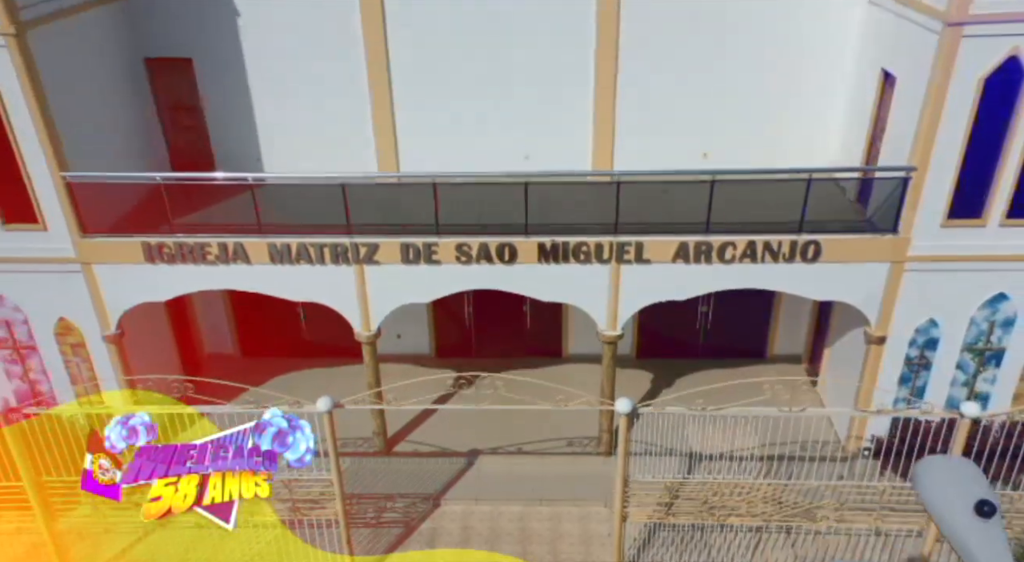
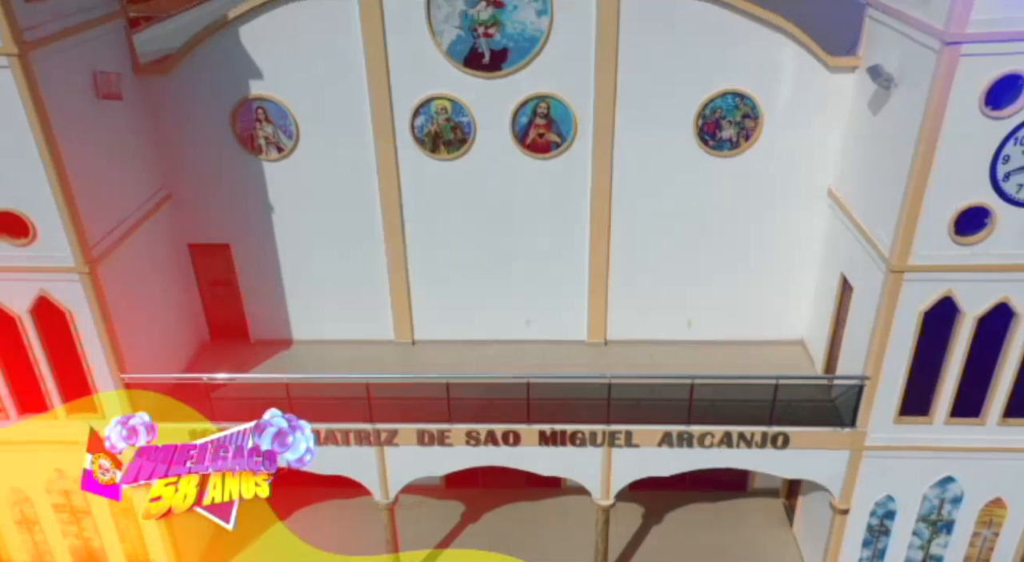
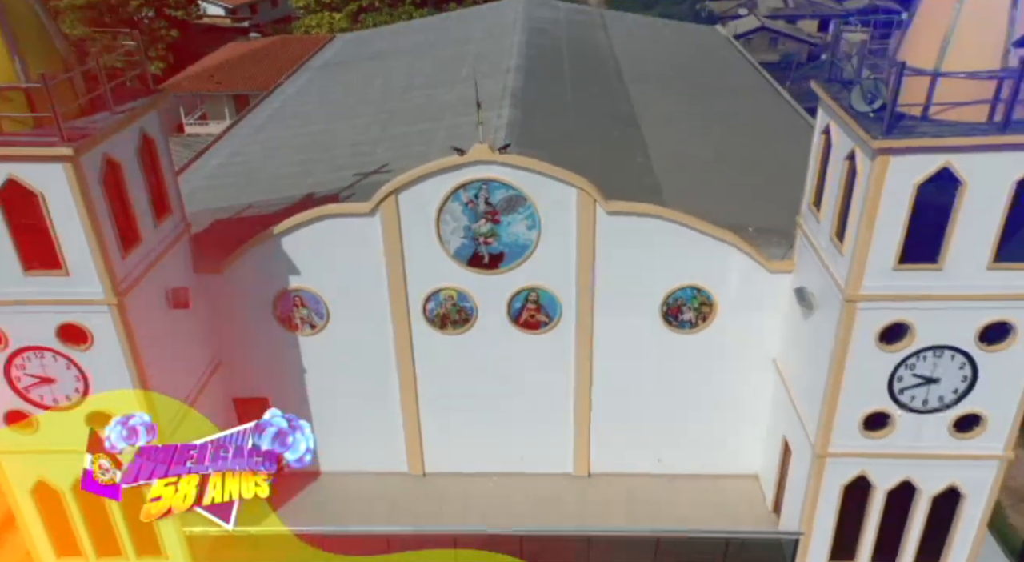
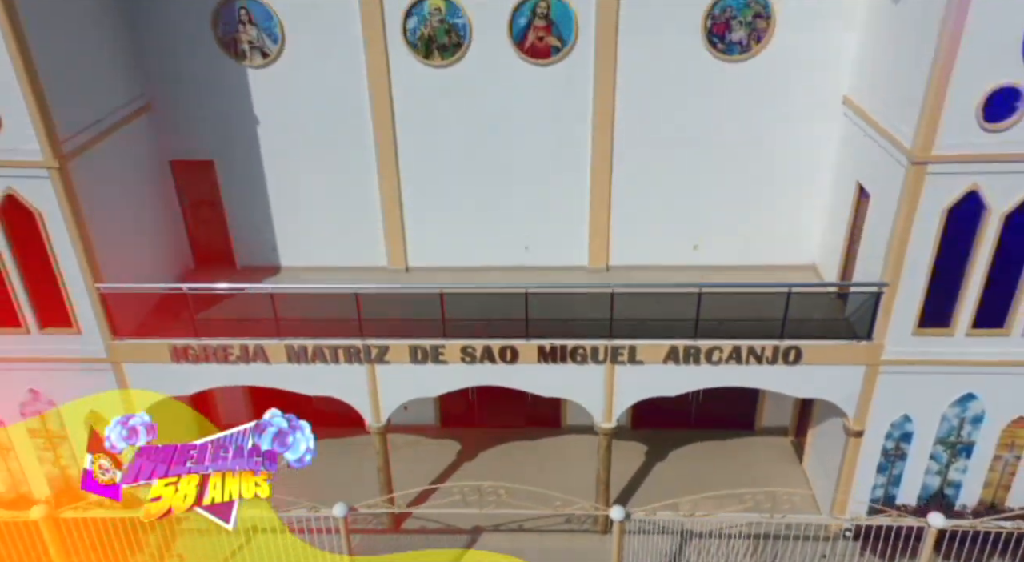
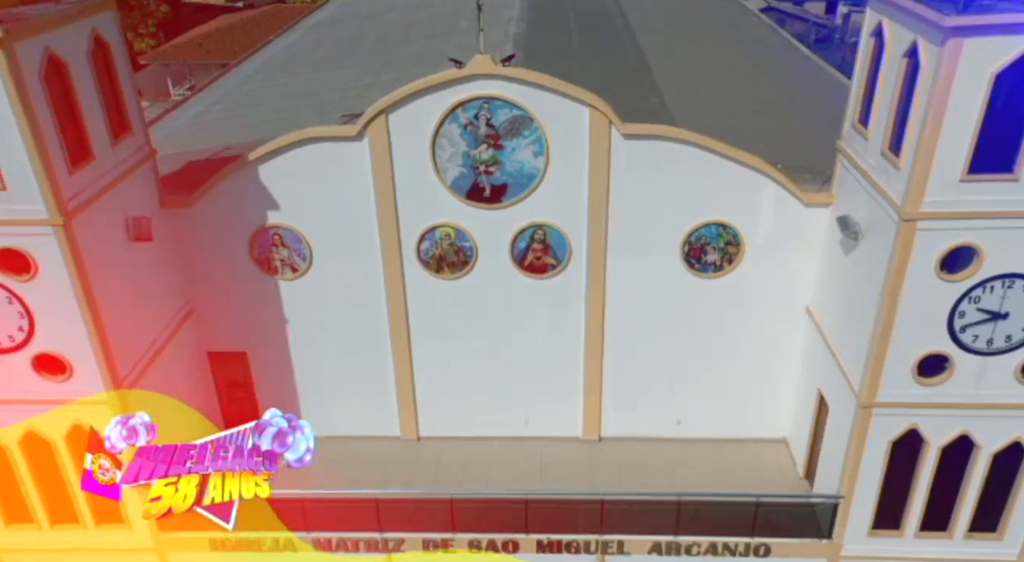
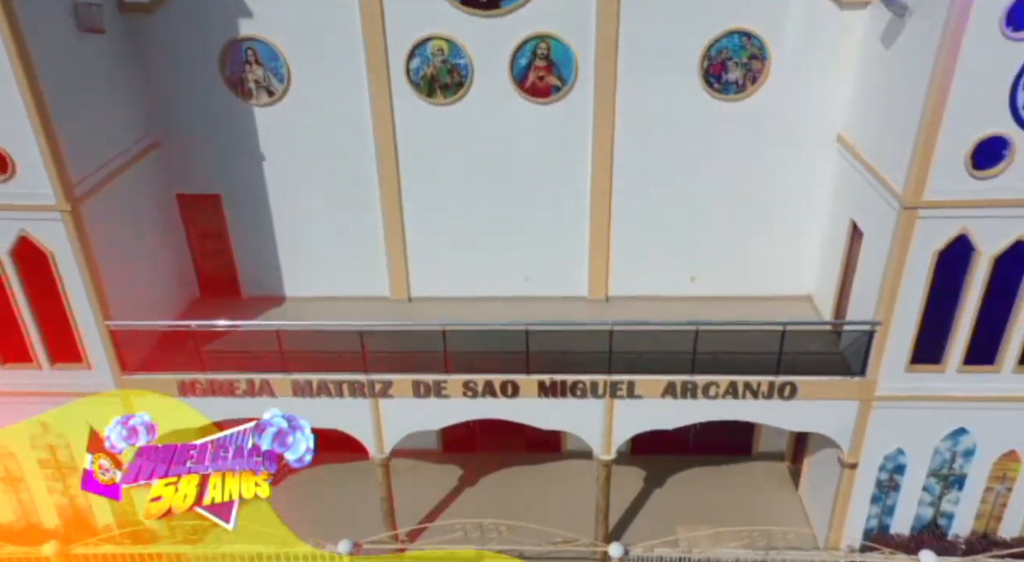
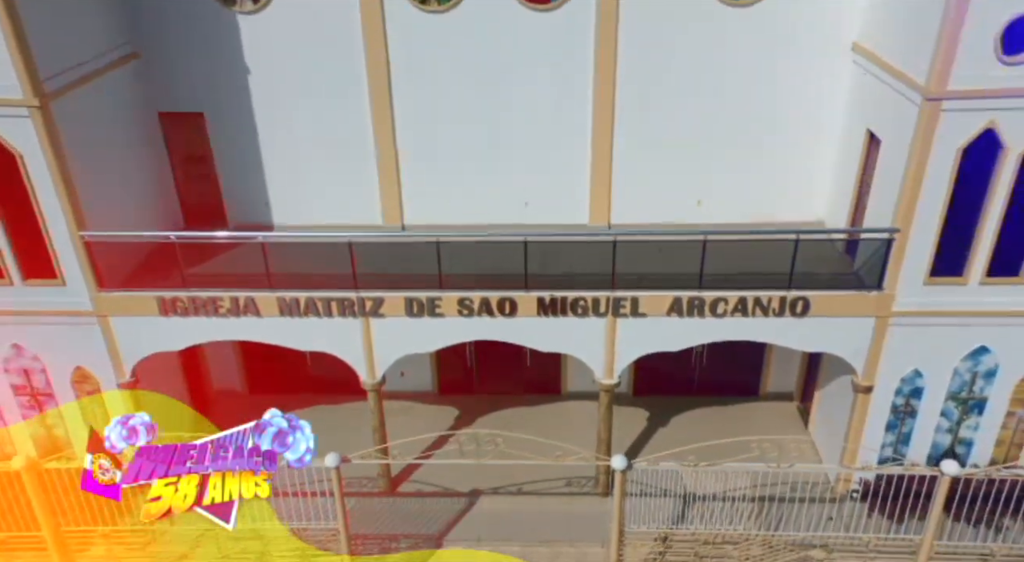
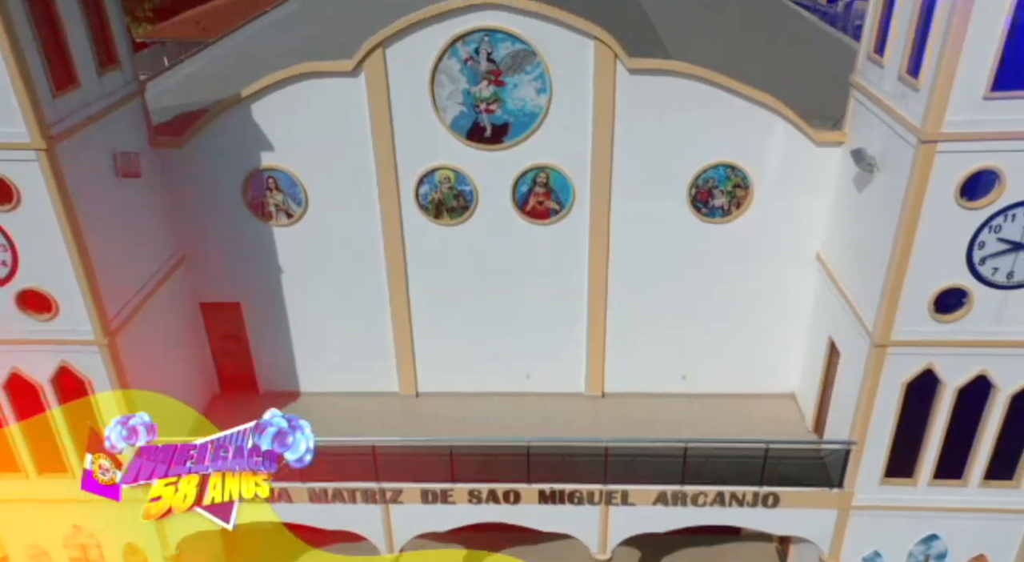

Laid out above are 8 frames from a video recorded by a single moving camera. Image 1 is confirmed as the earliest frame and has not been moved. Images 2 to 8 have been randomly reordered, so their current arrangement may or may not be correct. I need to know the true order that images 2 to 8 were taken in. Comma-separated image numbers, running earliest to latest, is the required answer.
7, 4, 6, 2, 8, 5, 3
